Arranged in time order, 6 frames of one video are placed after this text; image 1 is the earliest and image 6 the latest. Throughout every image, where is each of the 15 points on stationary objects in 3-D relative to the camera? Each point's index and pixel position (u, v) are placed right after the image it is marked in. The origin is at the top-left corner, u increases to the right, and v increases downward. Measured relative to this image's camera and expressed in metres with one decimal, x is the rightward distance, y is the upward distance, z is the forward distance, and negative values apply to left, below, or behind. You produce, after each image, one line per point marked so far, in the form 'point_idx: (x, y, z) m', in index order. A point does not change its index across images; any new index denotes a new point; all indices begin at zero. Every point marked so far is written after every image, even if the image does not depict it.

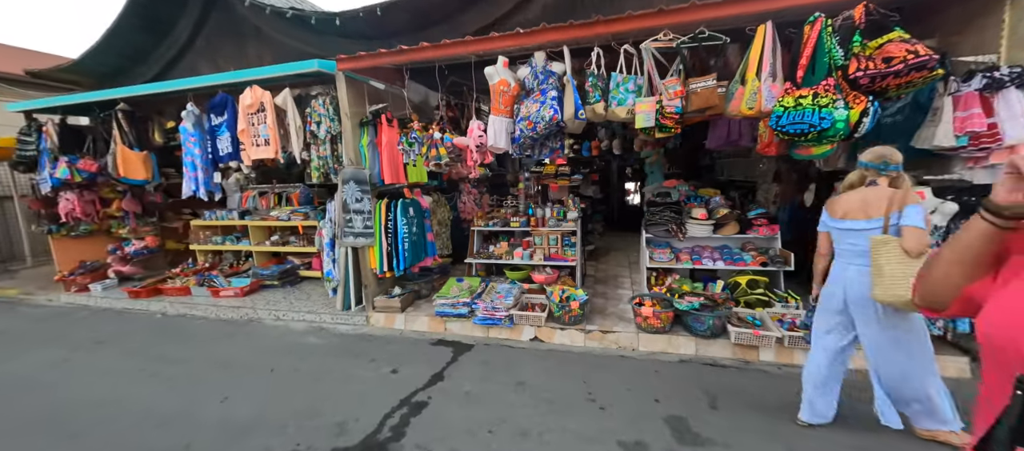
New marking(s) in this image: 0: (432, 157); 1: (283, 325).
0: (-0.7, +0.6, +2.9) m
1: (-2.4, -1.1, +3.6) m
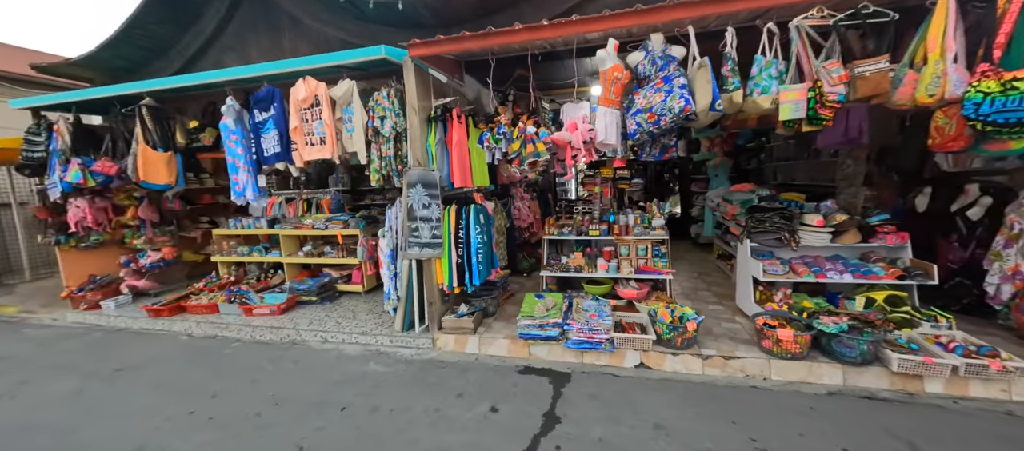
0: (+0.1, +0.5, +2.5) m
1: (-1.7, -1.2, +3.2) m
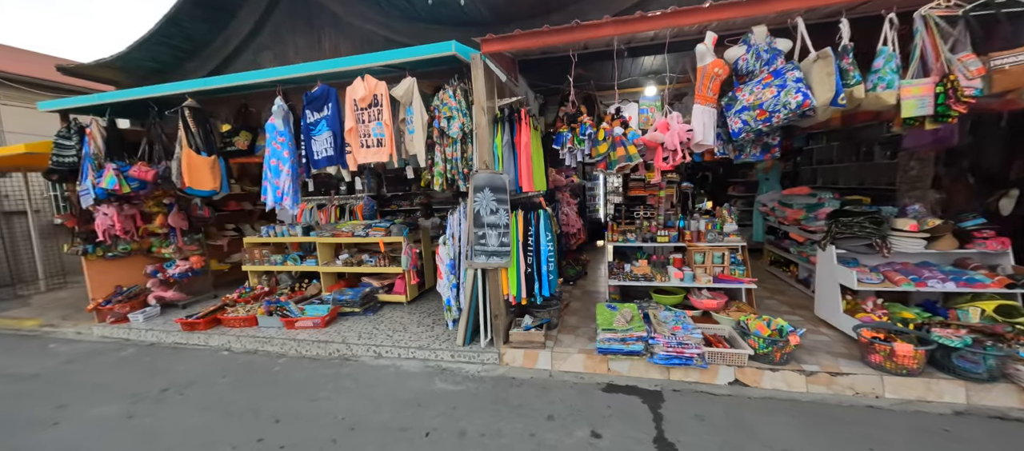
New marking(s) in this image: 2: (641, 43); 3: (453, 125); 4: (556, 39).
0: (+0.7, +0.5, +2.3) m
1: (-1.1, -1.2, +3.0) m
2: (+1.0, +1.5, +2.7) m
3: (-0.5, +0.8, +2.7) m
4: (+0.3, +1.4, +2.4) m
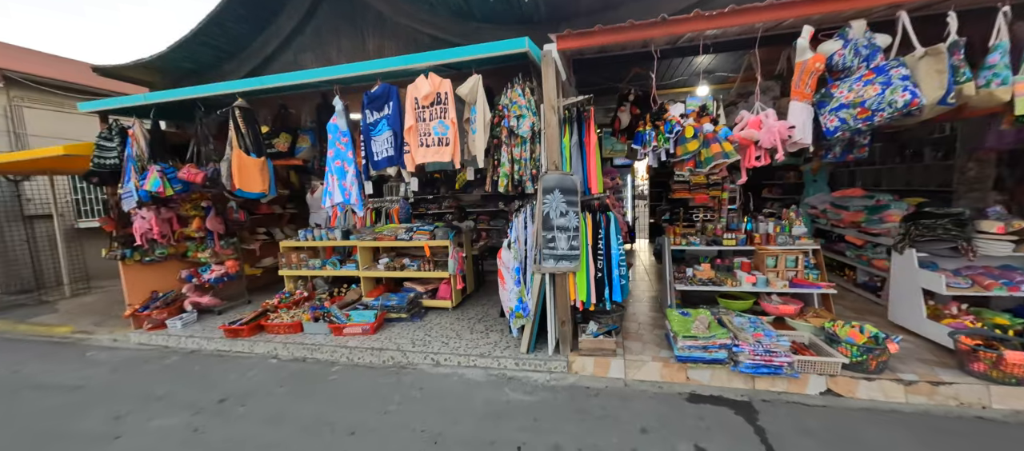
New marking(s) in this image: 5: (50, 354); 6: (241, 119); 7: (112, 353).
0: (+1.3, +0.5, +2.2) m
1: (-0.5, -1.2, +2.9) m
2: (+1.6, +1.4, +2.6) m
3: (+0.1, +0.8, +2.6) m
4: (+0.9, +1.3, +2.4) m
5: (-5.0, -1.4, +3.6) m
6: (-2.5, +1.0, +3.1) m
7: (-4.2, -1.3, +3.6) m
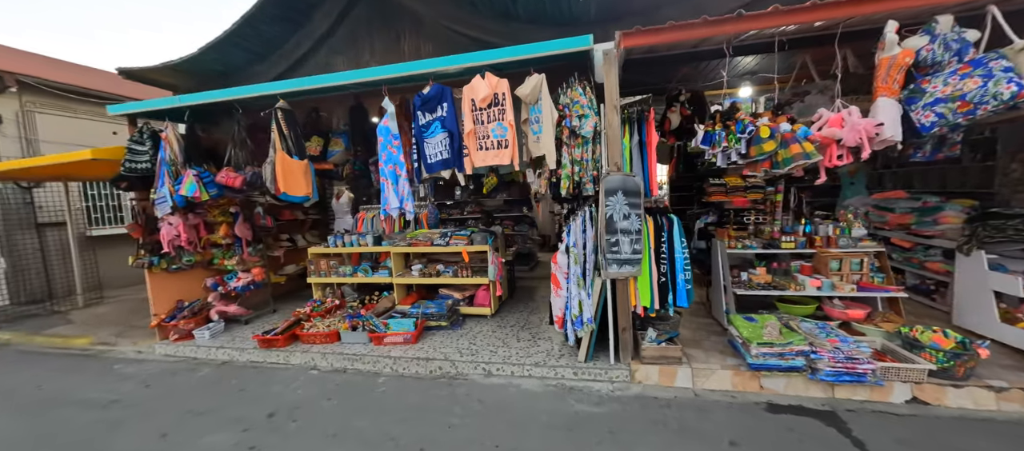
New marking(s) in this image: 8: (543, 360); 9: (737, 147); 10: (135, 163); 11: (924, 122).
0: (+1.7, +0.5, +2.1) m
1: (0.0, -1.3, +2.7) m
2: (+2.1, +1.4, +2.6) m
3: (+0.5, +0.7, +2.5) m
4: (+1.4, +1.3, +2.3) m
5: (-4.5, -1.5, +3.5) m
6: (-2.0, +0.9, +3.0) m
7: (-3.8, -1.4, +3.4) m
8: (+0.3, -1.1, +2.9) m
9: (+1.5, +0.5, +2.3) m
10: (-3.7, +0.6, +3.4) m
11: (+2.5, +0.6, +2.1) m
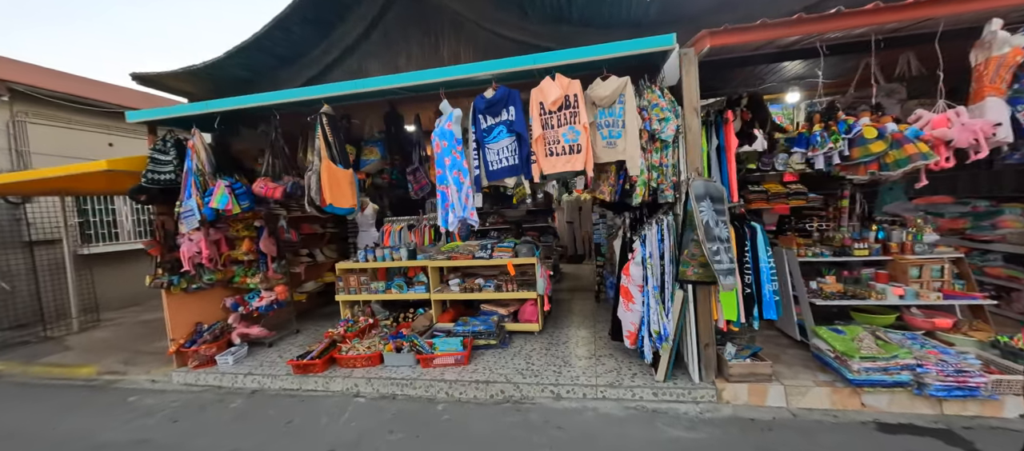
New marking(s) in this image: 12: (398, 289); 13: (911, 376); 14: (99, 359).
0: (+2.3, +0.4, +2.0) m
1: (+0.5, -1.4, +2.5) m
2: (+2.6, +1.4, +2.5) m
3: (+1.1, +0.7, +2.4) m
4: (+1.9, +1.3, +2.2) m
5: (-4.0, -1.6, +3.1) m
6: (-1.5, +0.8, +2.8) m
7: (-3.2, -1.6, +3.1) m
8: (+0.8, -1.2, +2.7) m
9: (+2.1, +0.5, +2.2) m
10: (-3.2, +0.5, +3.1) m
11: (+3.0, +0.6, +2.0) m
12: (-1.3, -0.7, +3.9) m
13: (+2.6, -1.0, +2.2) m
14: (-4.8, -1.6, +3.9) m
